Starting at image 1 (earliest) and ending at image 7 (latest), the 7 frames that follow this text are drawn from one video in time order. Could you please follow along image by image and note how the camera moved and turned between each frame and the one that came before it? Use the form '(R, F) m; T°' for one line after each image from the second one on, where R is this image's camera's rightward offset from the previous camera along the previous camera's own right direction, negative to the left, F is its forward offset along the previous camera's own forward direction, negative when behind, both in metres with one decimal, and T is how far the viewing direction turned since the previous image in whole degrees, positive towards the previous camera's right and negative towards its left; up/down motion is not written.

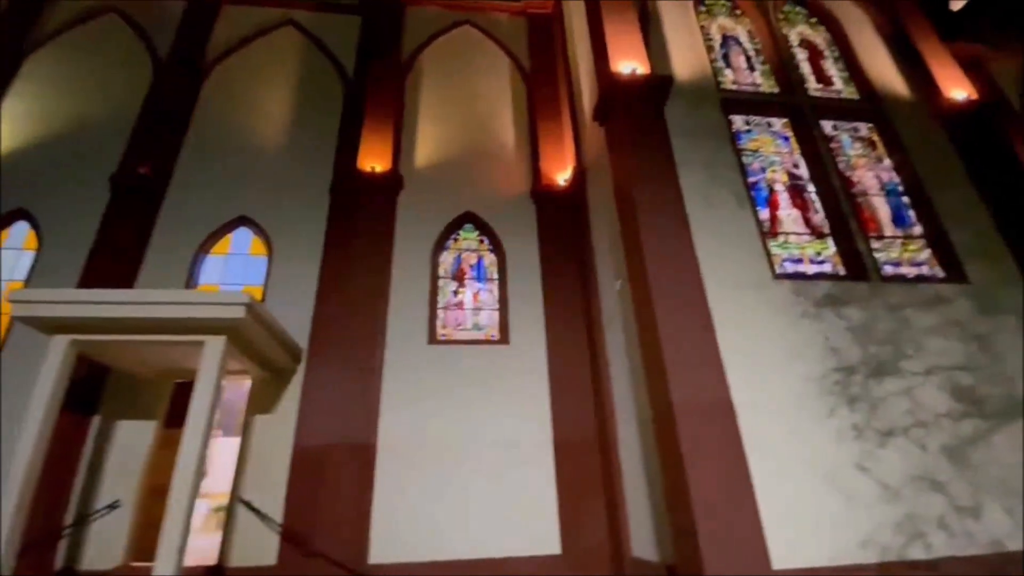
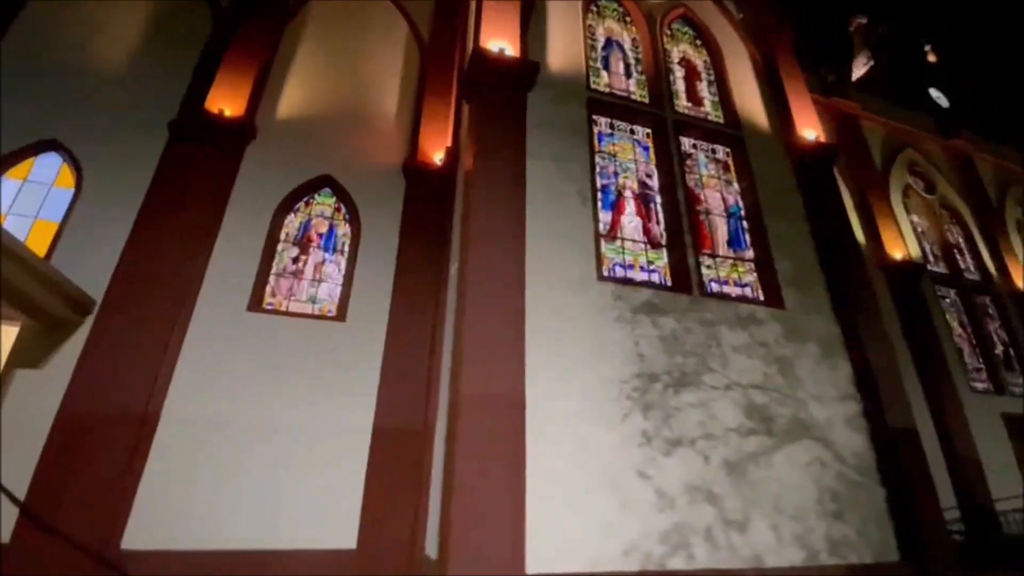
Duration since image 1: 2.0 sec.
(+1.0, +0.2) m; +8°
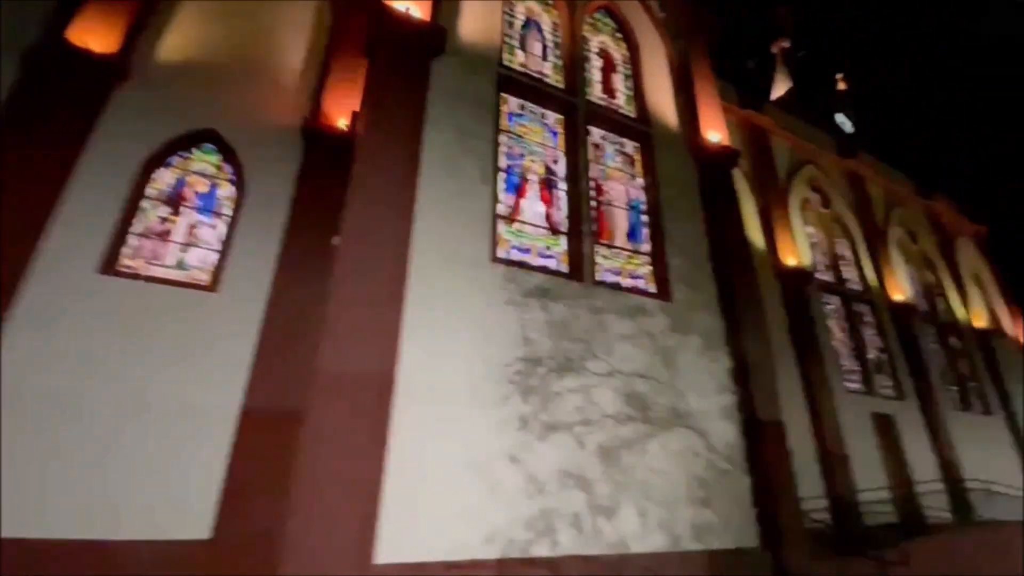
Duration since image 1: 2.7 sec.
(+0.4, +0.2) m; +7°
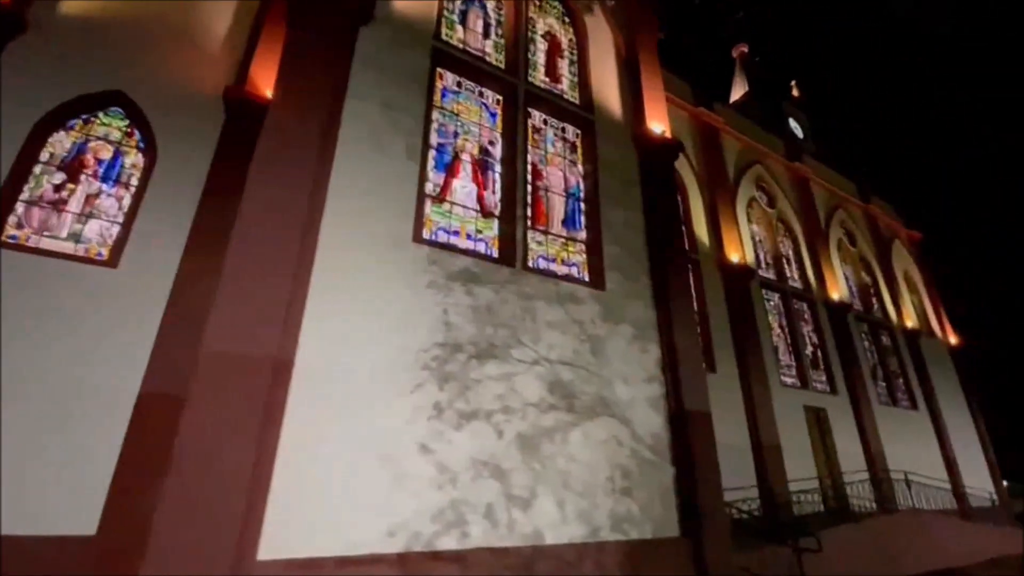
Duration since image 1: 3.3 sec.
(+0.4, +0.2) m; +4°
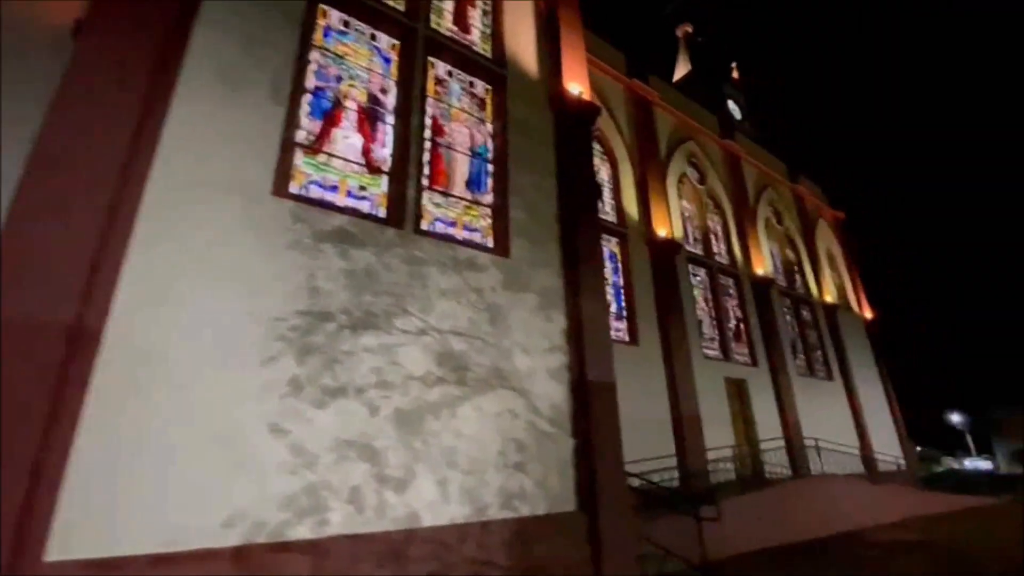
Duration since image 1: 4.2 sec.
(+0.6, +0.3) m; +5°
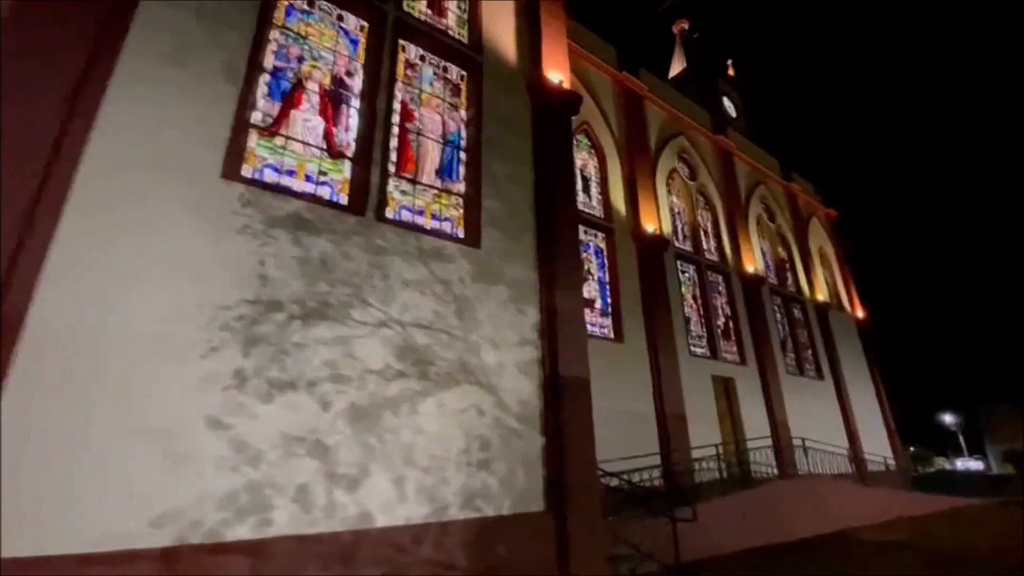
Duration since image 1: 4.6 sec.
(+0.3, +0.2) m; 0°
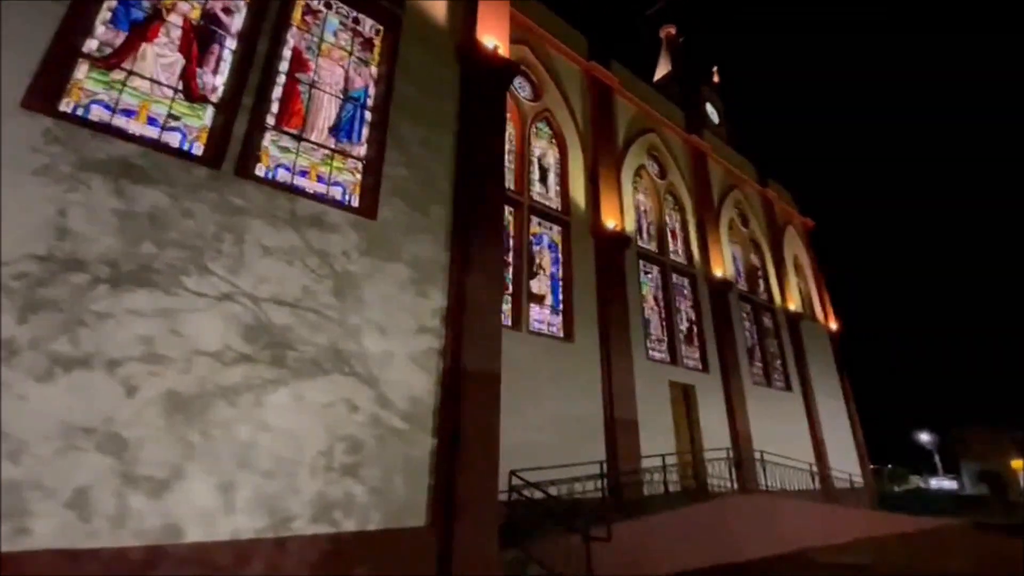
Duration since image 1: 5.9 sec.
(+0.7, +0.5) m; +1°
